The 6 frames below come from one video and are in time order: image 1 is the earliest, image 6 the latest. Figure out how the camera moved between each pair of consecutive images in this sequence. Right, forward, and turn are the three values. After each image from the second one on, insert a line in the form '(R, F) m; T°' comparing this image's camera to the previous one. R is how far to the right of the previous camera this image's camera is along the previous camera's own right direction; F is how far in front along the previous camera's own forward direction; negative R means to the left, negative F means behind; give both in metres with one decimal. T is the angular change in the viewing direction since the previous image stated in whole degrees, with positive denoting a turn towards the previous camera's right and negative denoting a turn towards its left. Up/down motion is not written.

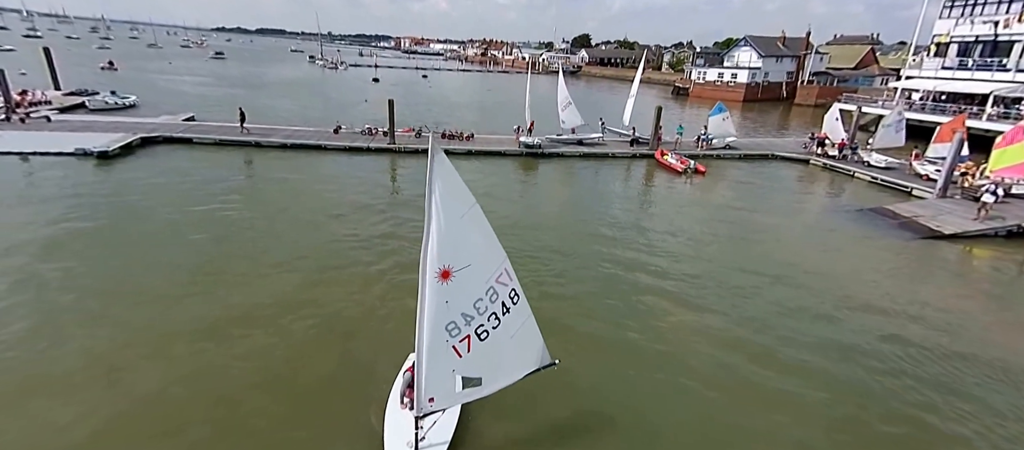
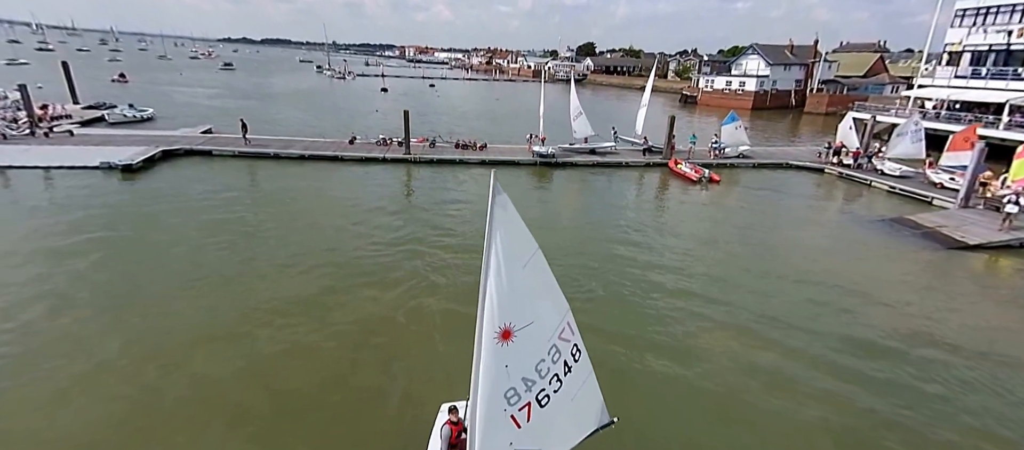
(-1.1, 0.0) m; +1°
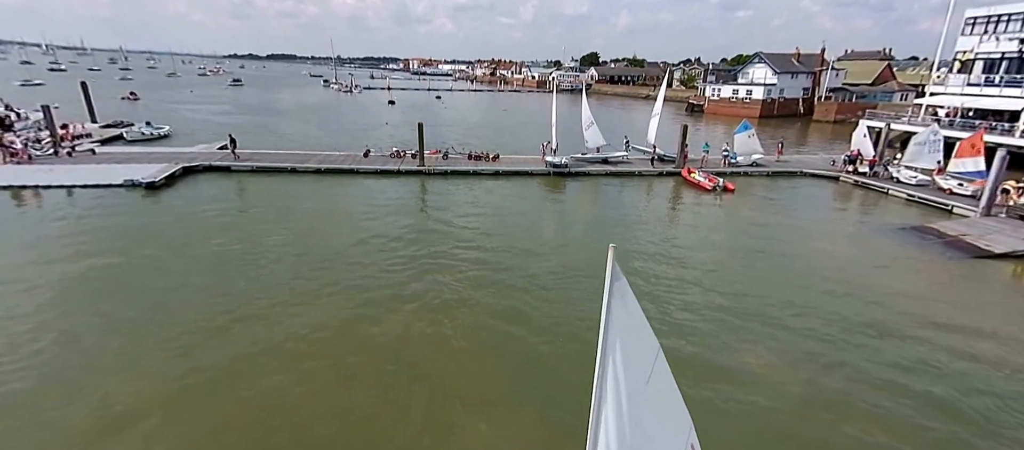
(-1.2, +0.1) m; +1°
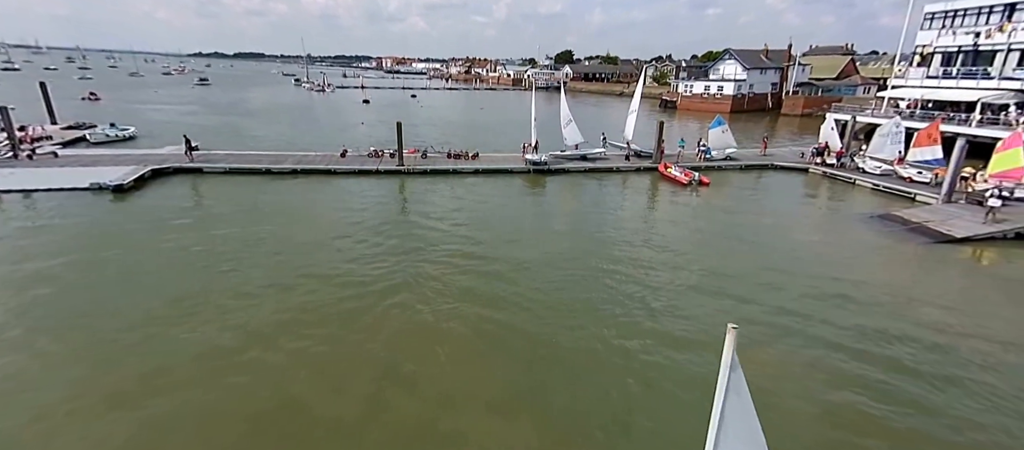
(-0.4, 0.0) m; +3°
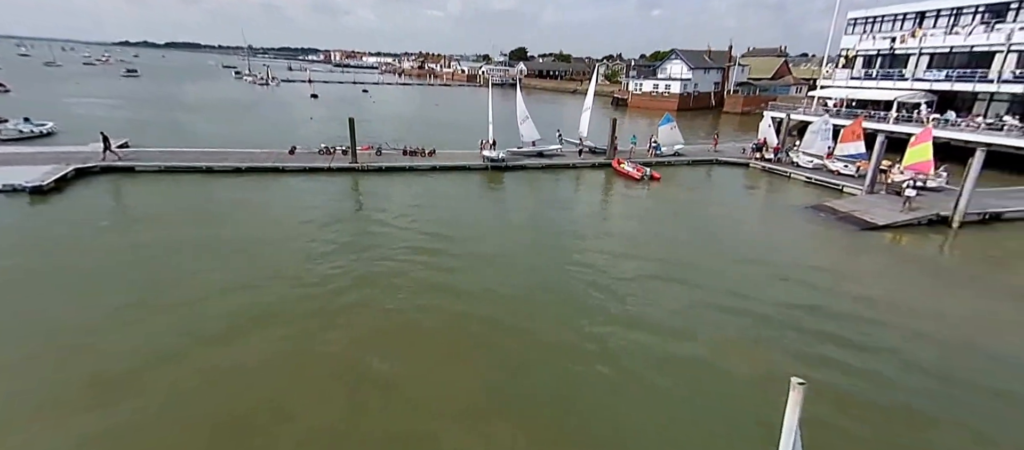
(-0.2, +0.1) m; +6°
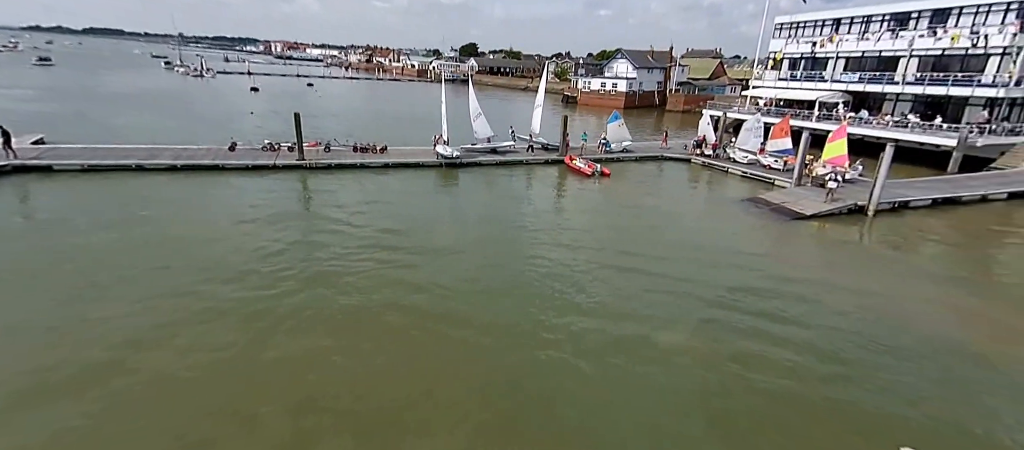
(-0.3, -0.1) m; +6°
